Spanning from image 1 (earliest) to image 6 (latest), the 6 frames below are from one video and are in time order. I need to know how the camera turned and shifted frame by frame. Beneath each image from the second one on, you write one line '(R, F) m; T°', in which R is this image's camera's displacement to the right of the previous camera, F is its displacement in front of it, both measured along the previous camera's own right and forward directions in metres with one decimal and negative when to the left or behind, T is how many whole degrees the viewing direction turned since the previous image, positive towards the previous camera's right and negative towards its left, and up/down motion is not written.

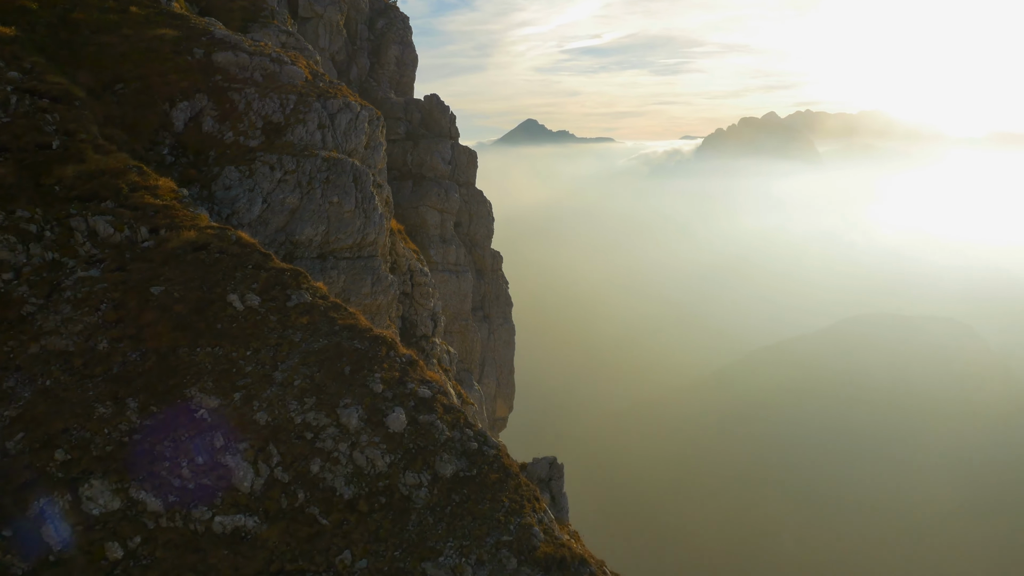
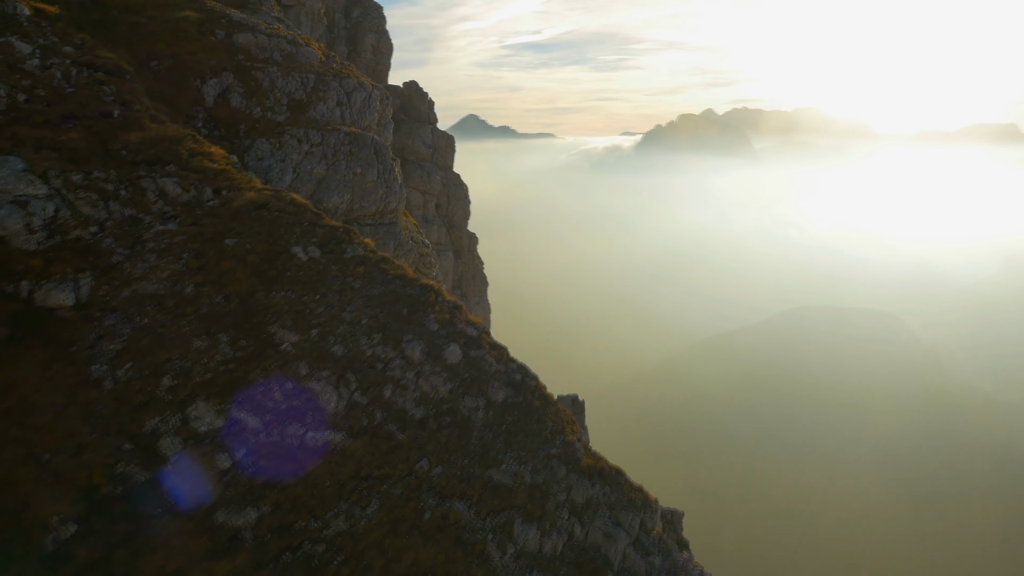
(-3.3, -3.6) m; +4°
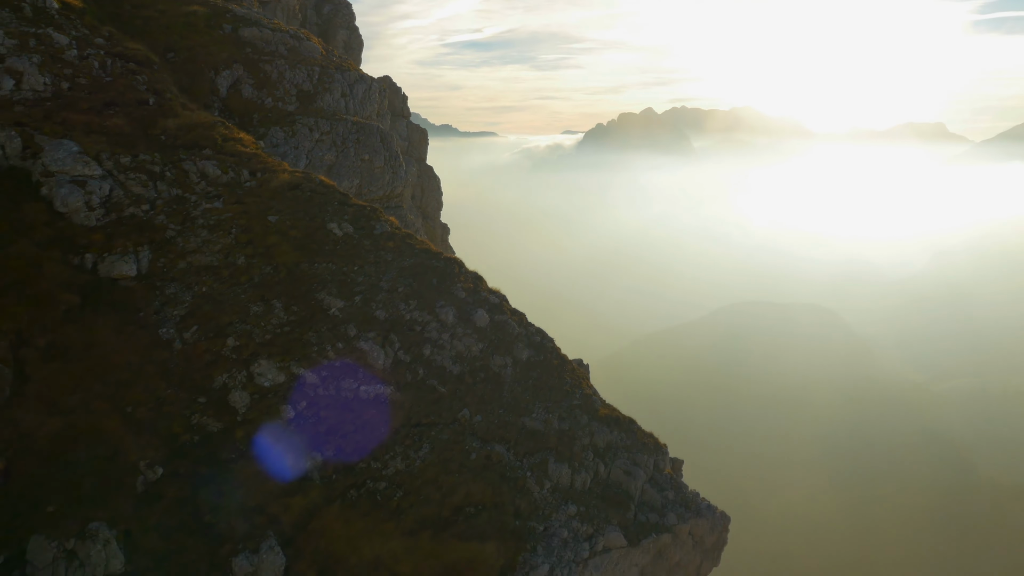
(-2.9, -3.1) m; +4°
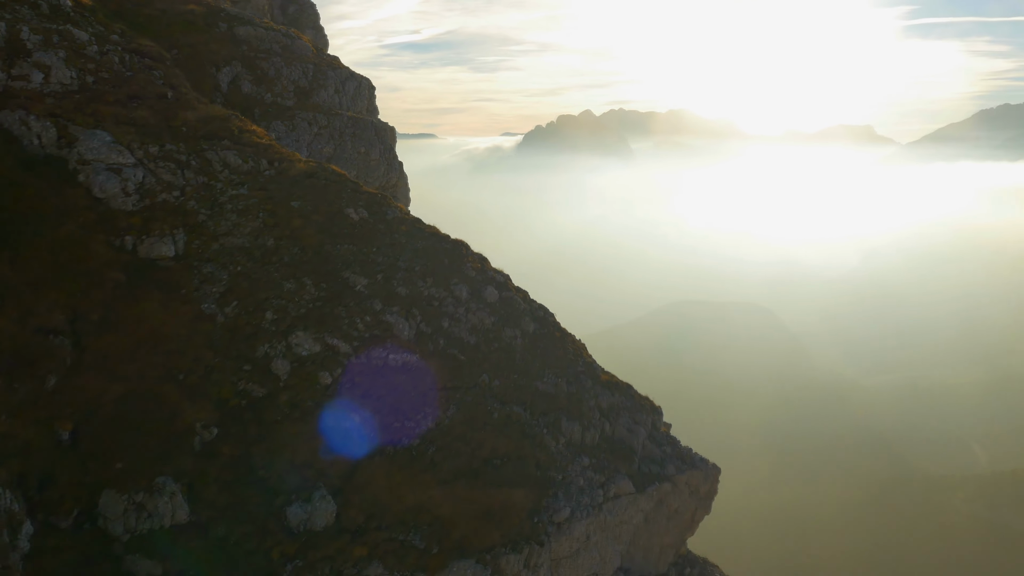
(-2.6, -2.9) m; +4°
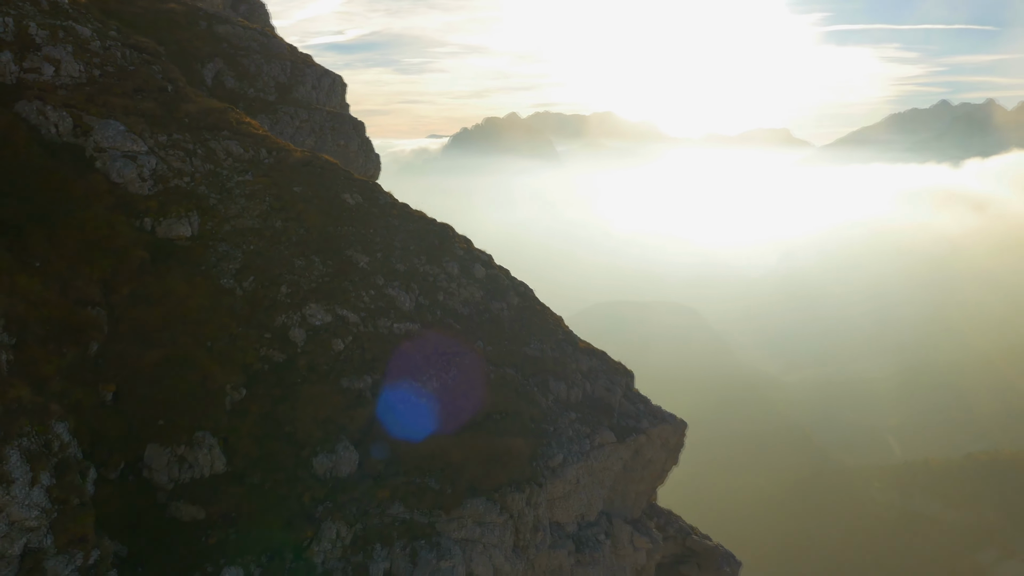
(-2.5, -3.5) m; +5°
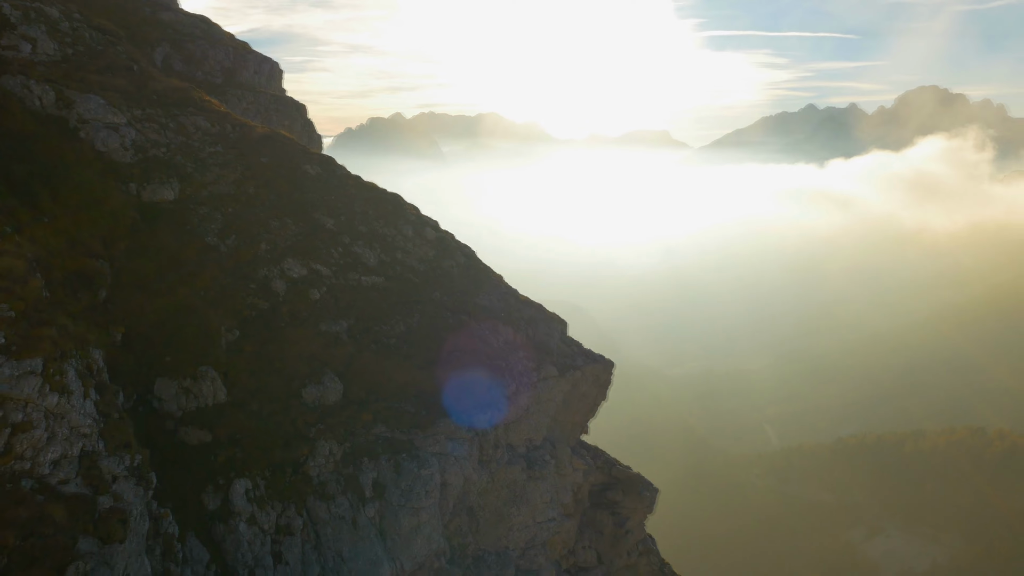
(-2.9, -5.0) m; +7°
